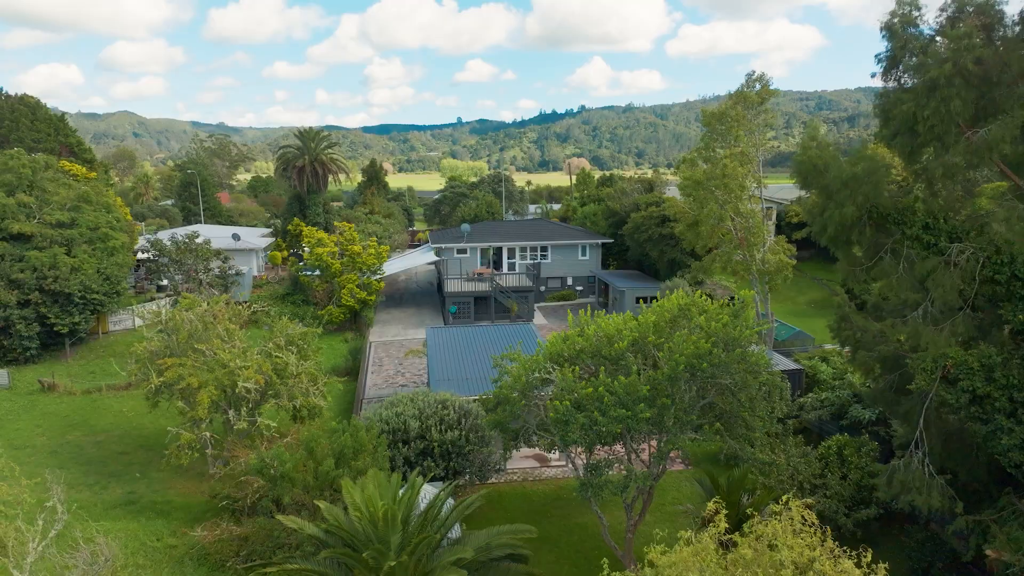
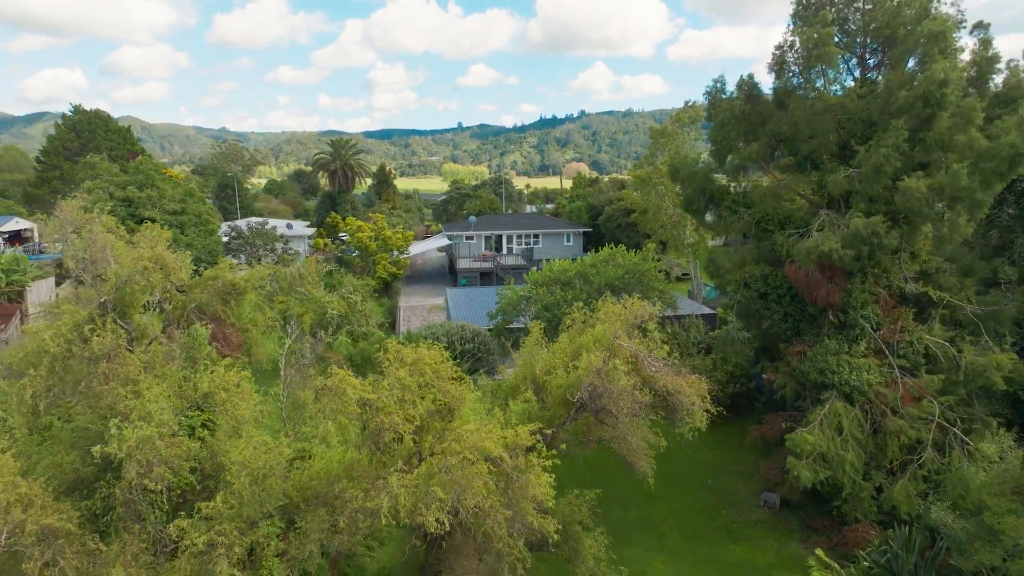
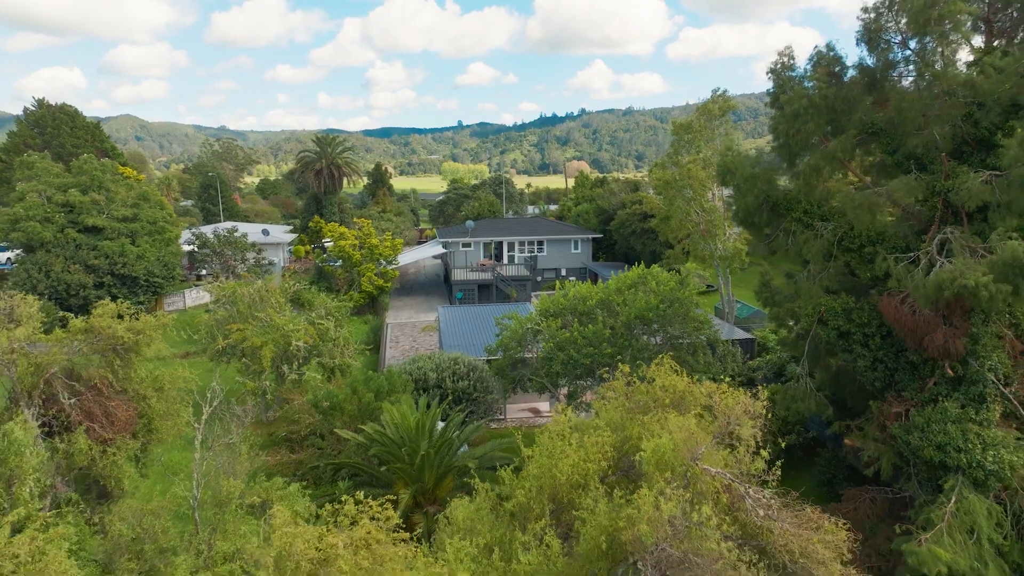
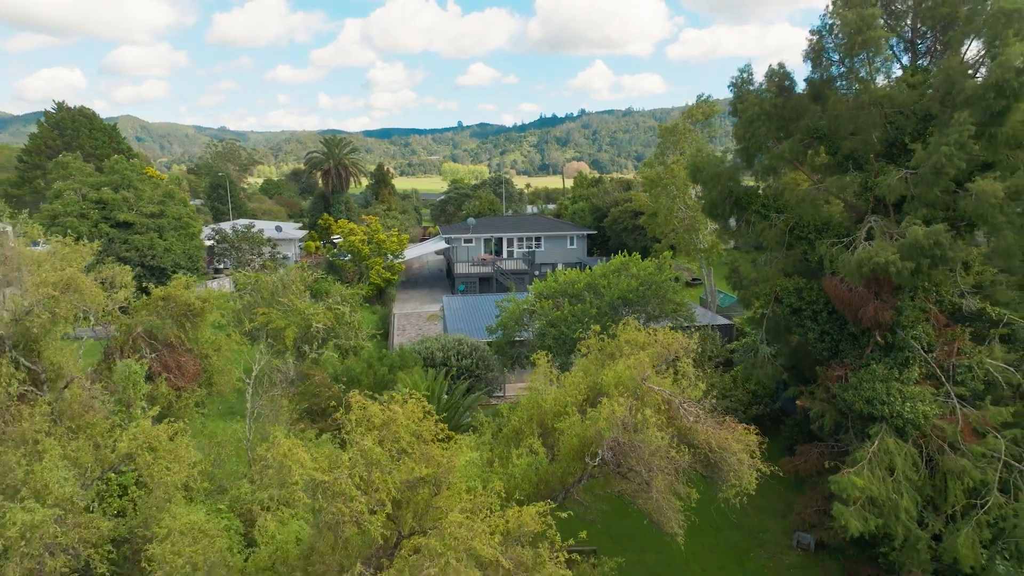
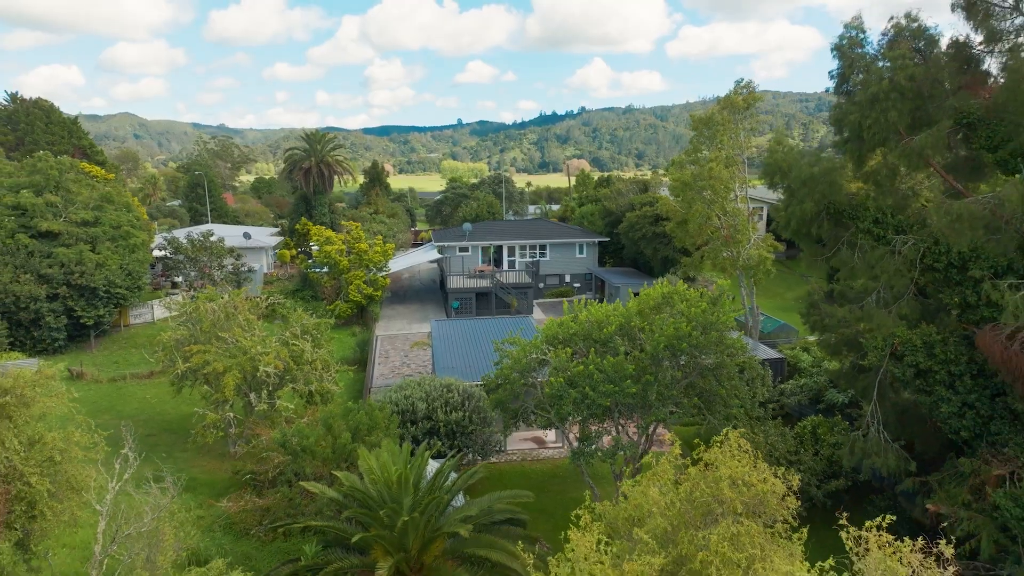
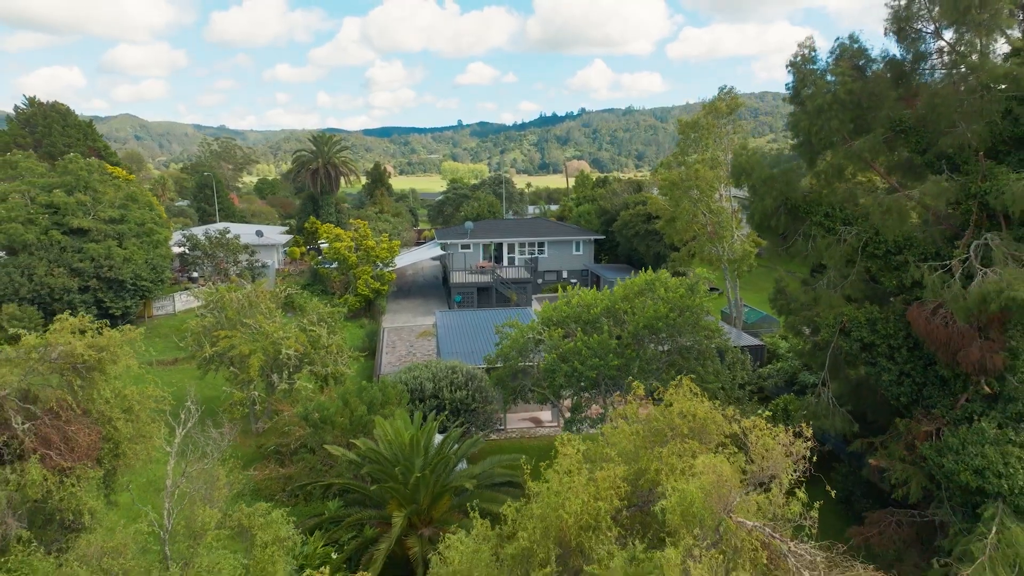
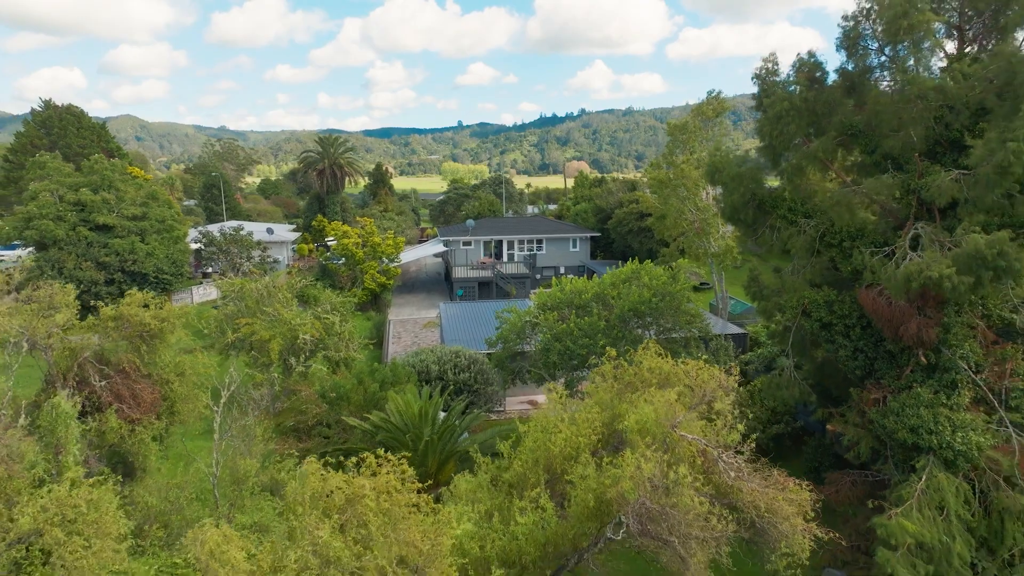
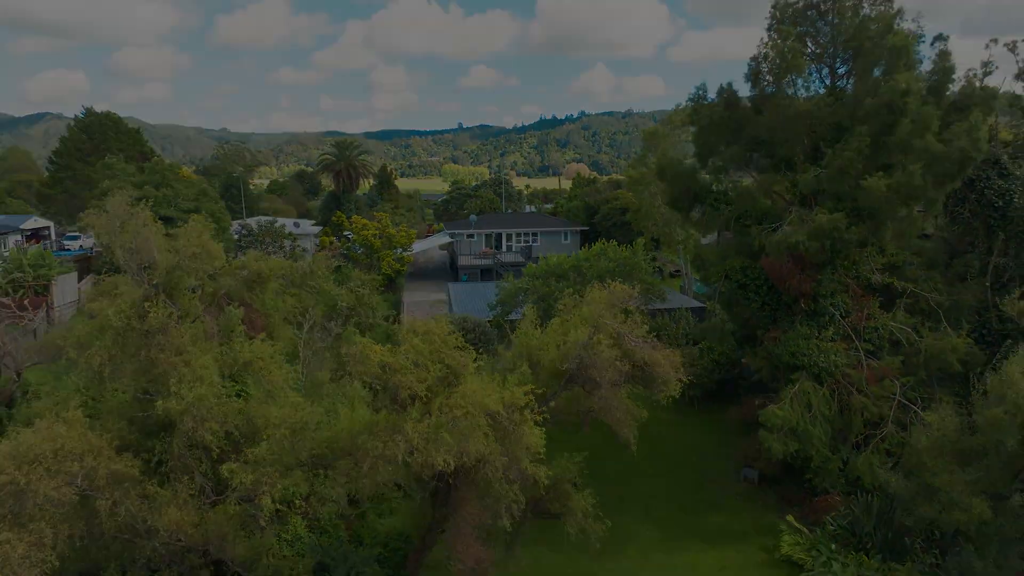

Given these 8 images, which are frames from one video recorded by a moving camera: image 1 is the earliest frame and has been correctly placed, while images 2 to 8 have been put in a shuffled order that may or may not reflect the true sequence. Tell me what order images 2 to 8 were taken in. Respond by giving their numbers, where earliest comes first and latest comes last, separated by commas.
5, 6, 3, 7, 4, 2, 8
